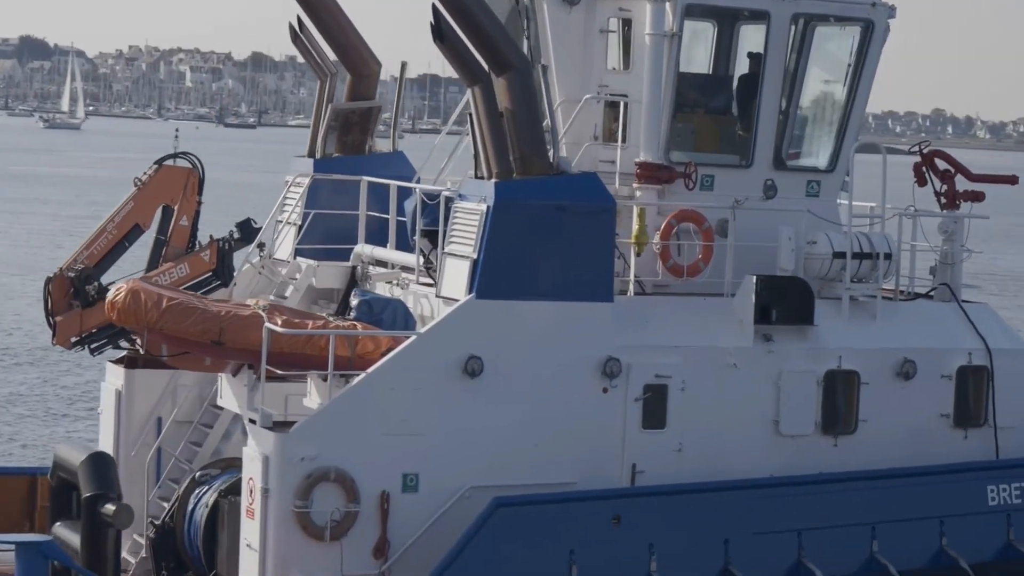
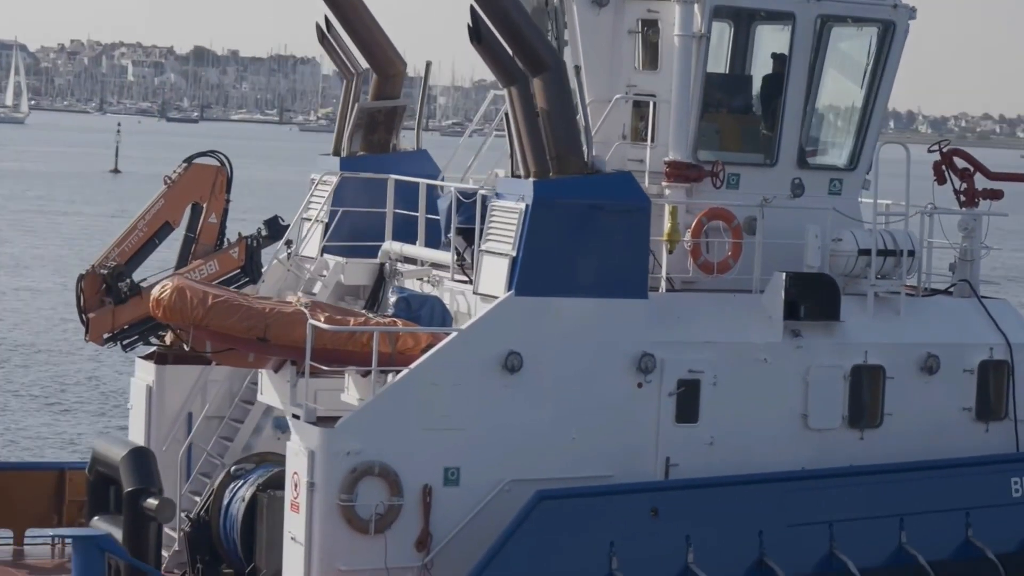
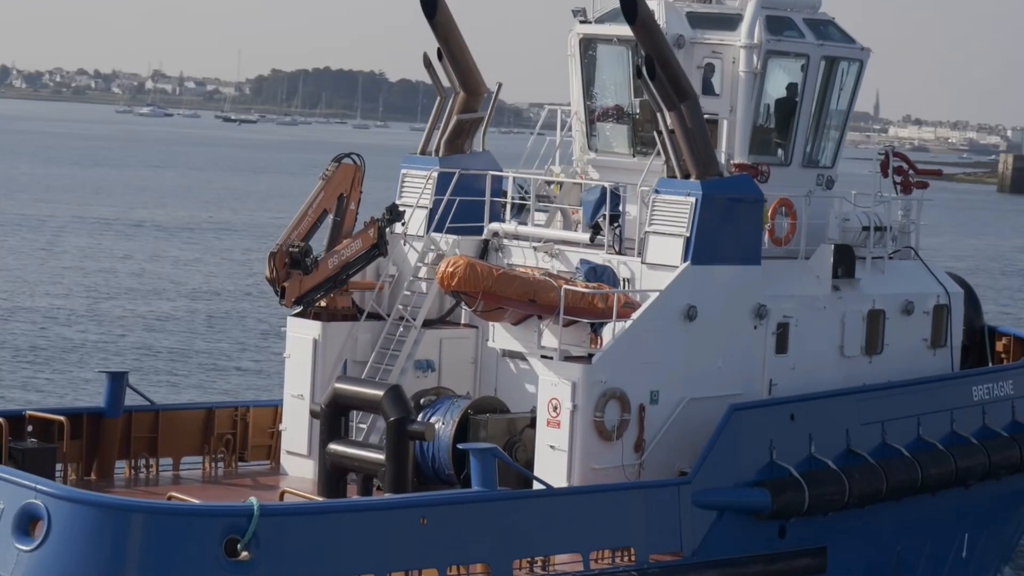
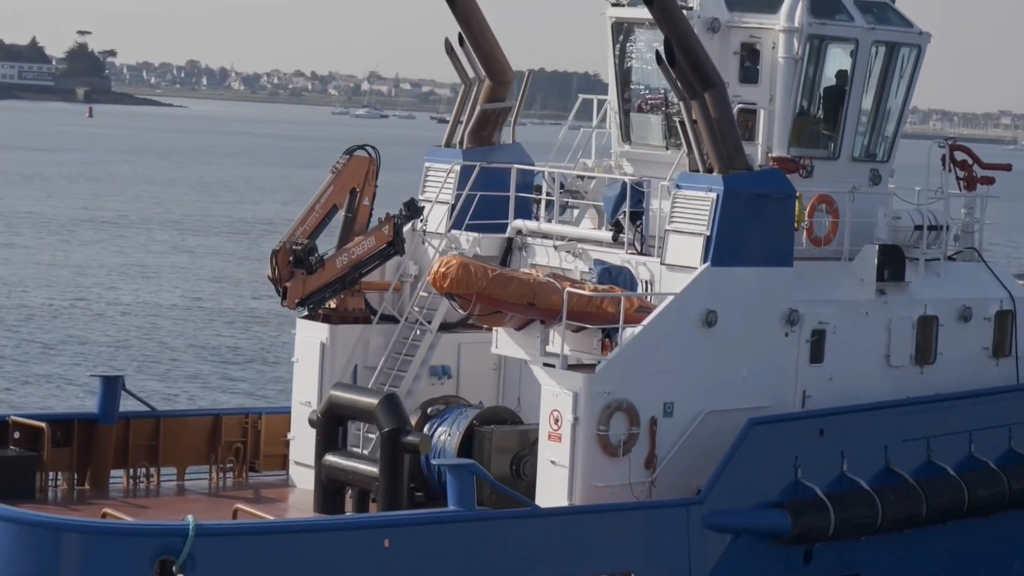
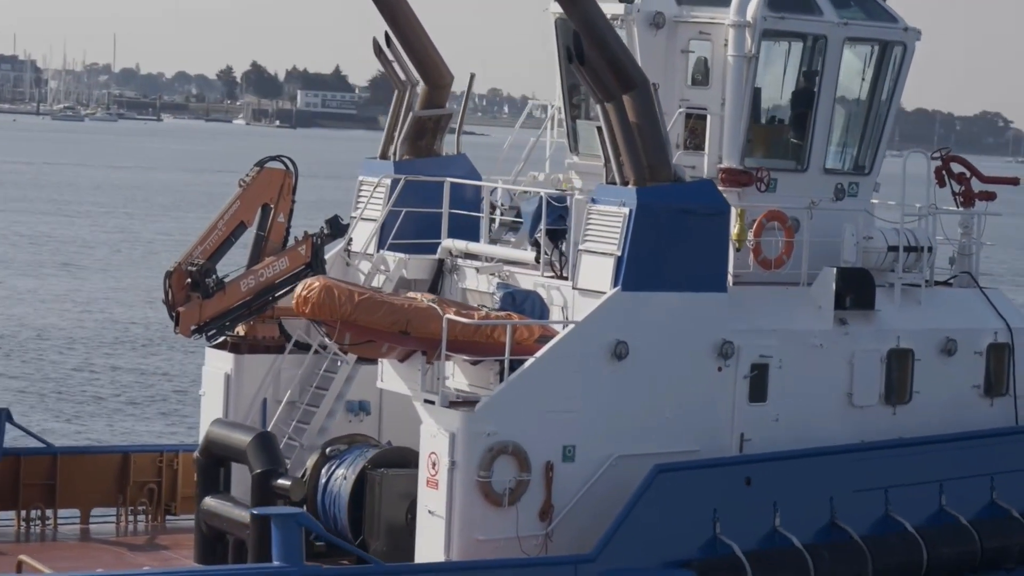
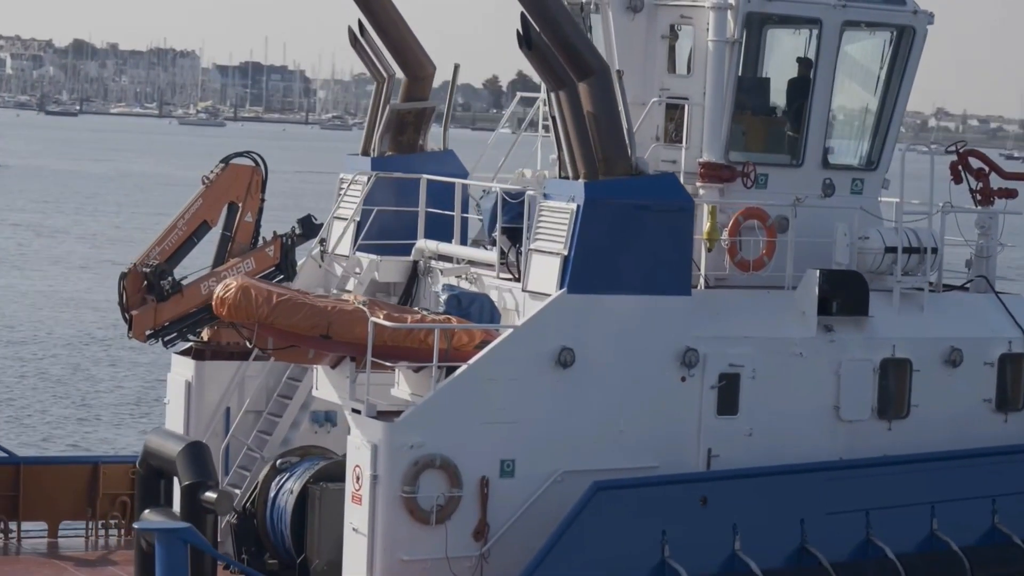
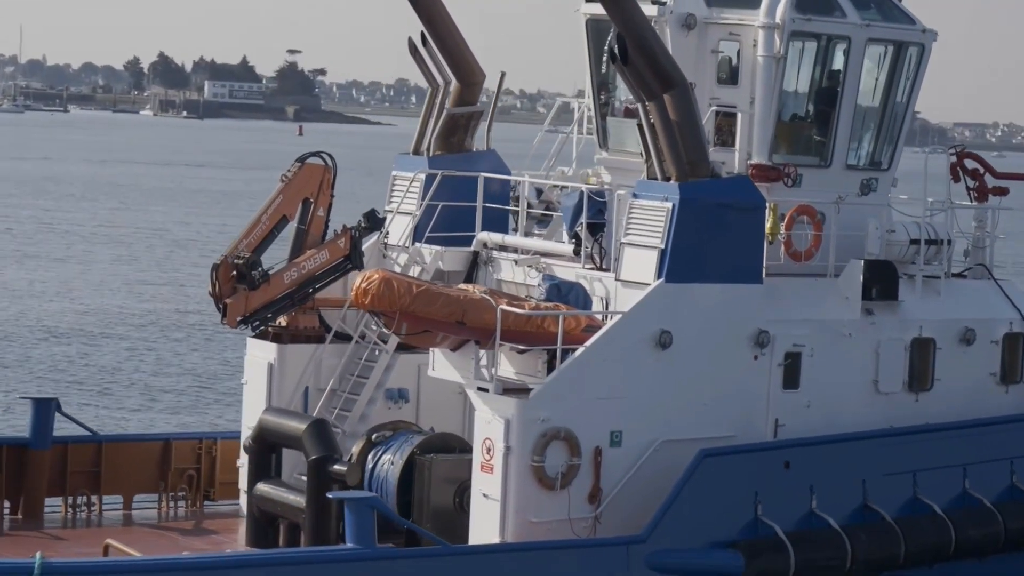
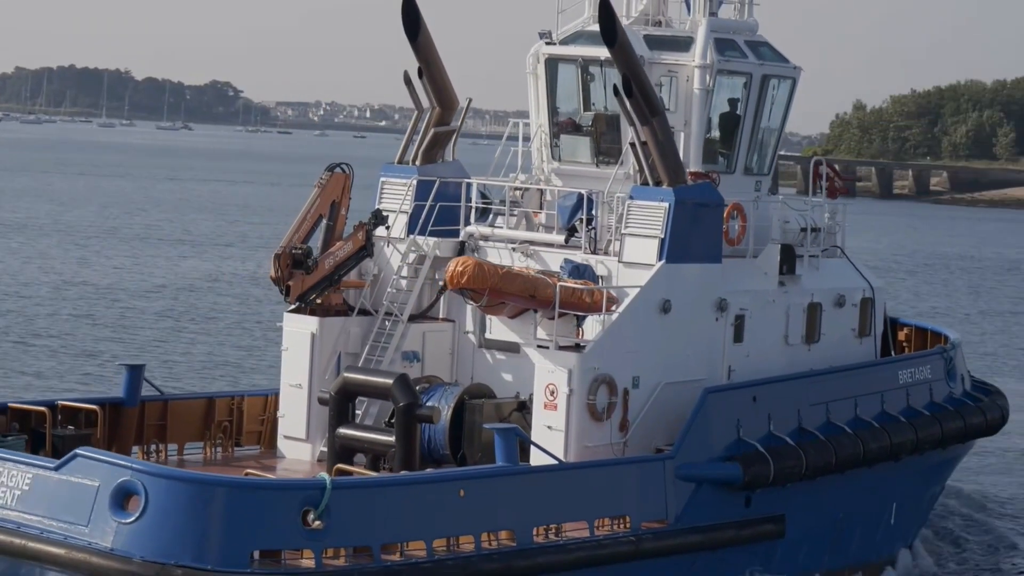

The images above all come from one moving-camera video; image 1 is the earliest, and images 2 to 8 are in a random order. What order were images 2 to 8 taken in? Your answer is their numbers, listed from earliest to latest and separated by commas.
2, 6, 5, 7, 4, 3, 8
